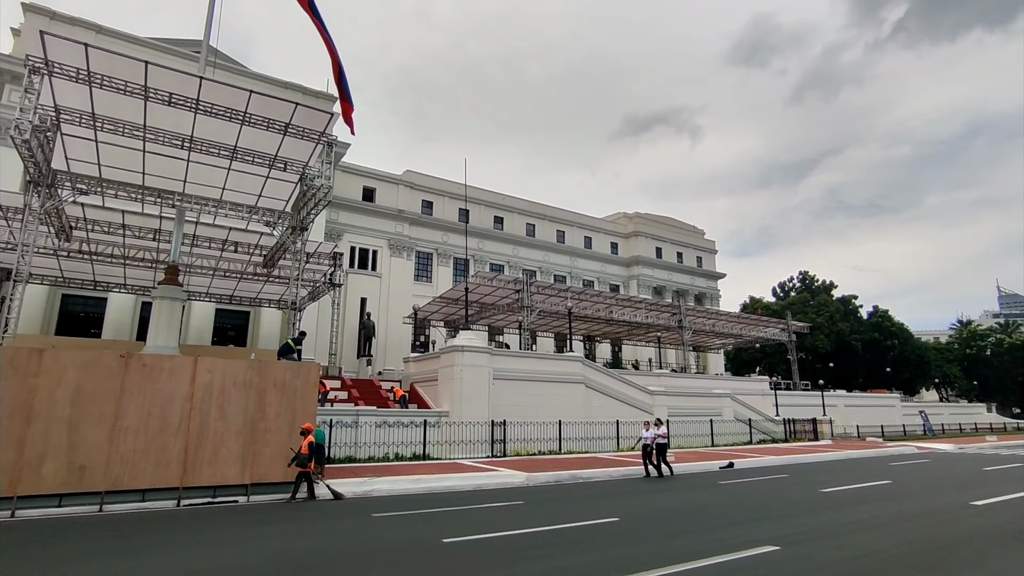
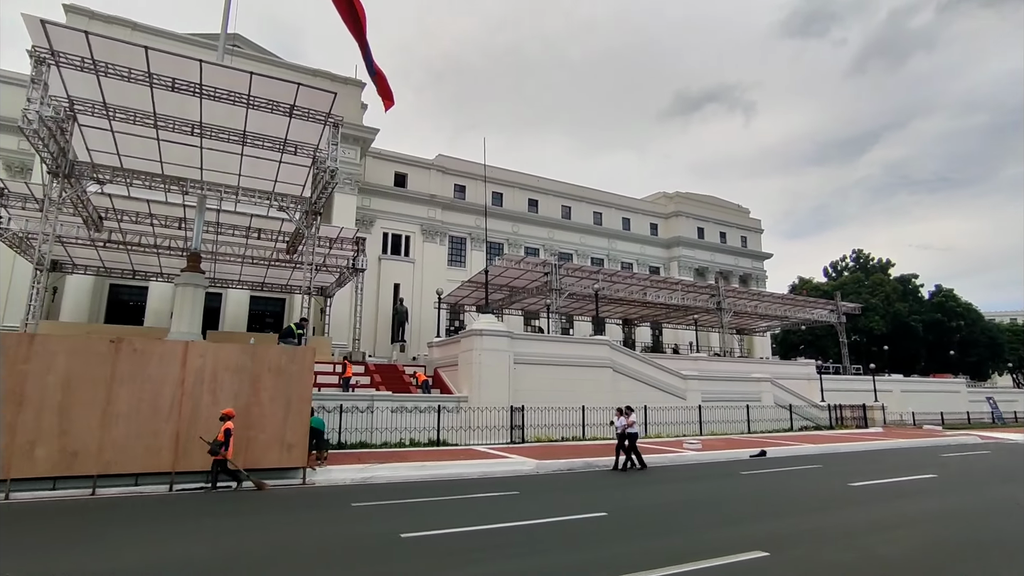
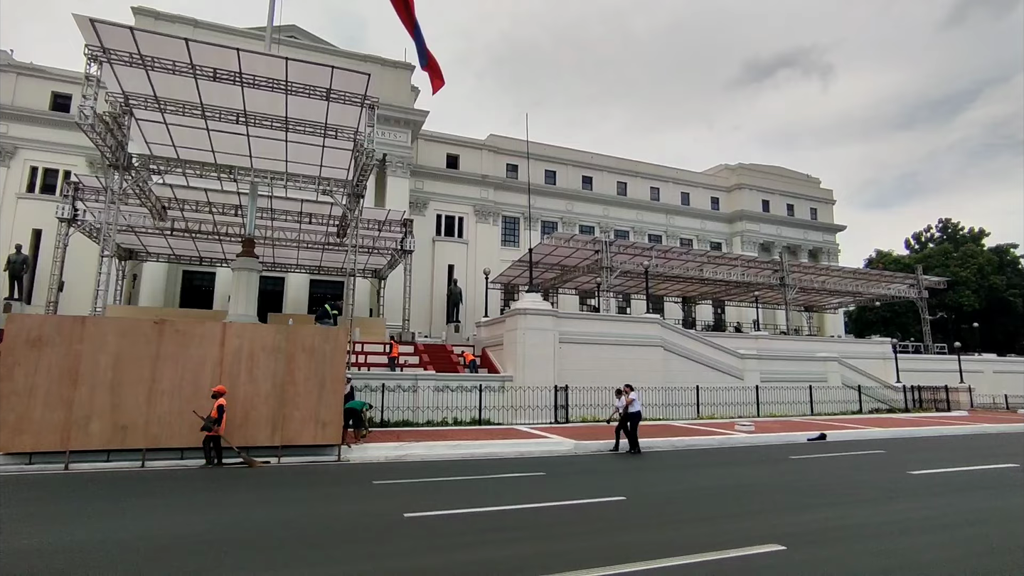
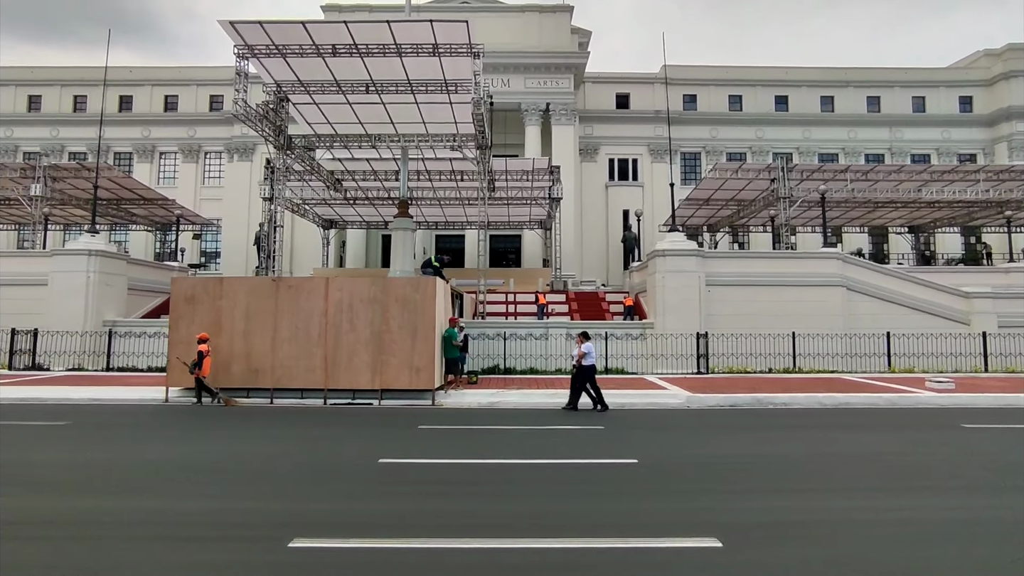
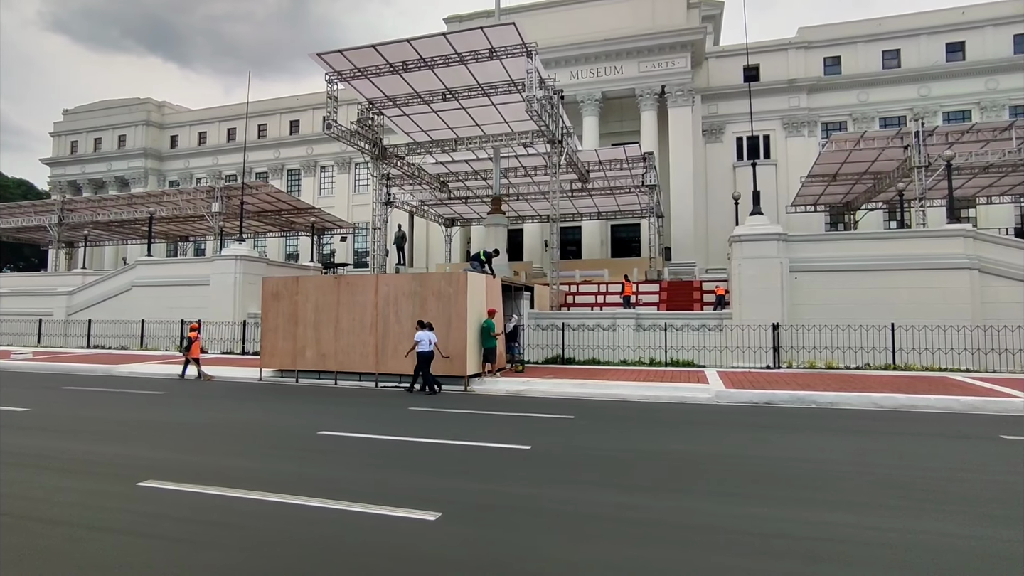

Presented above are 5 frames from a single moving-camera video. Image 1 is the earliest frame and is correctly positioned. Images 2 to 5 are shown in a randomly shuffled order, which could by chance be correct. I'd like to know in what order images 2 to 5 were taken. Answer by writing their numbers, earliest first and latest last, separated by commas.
2, 3, 4, 5
